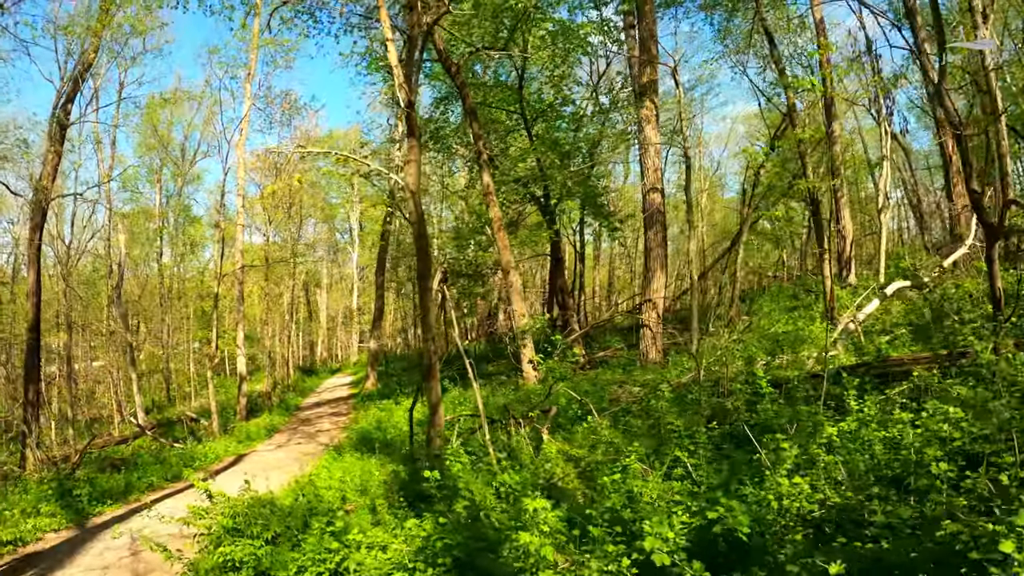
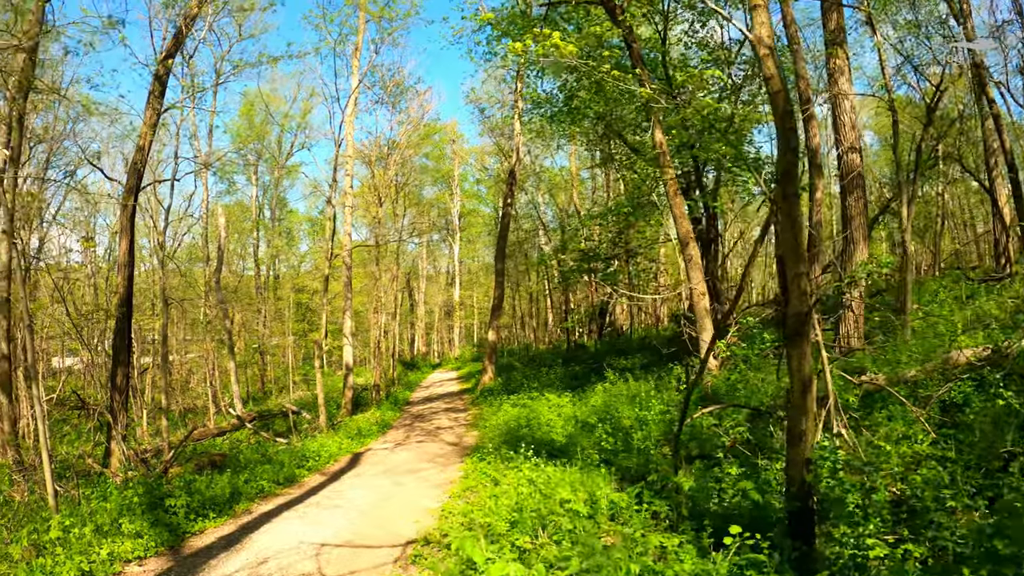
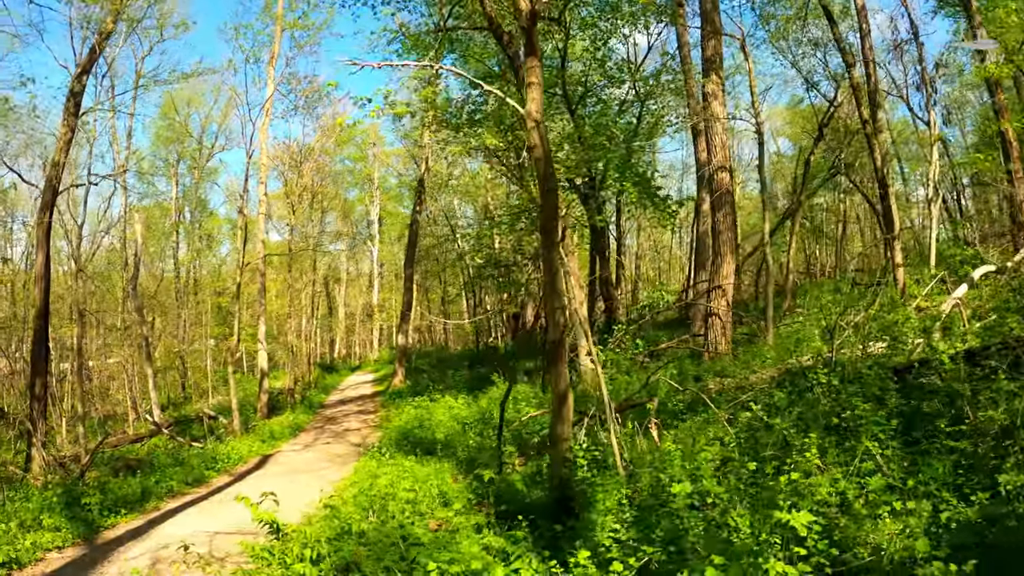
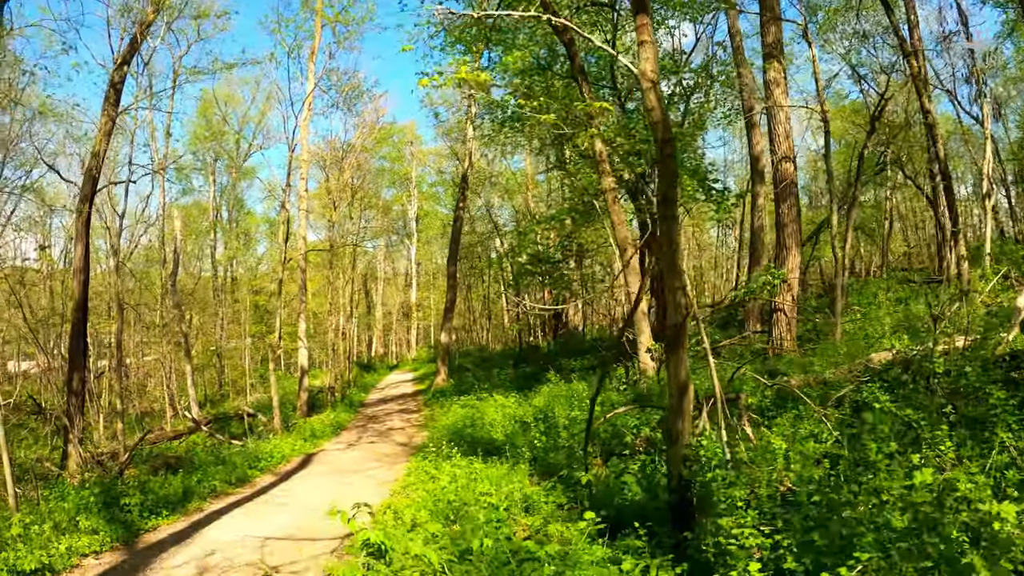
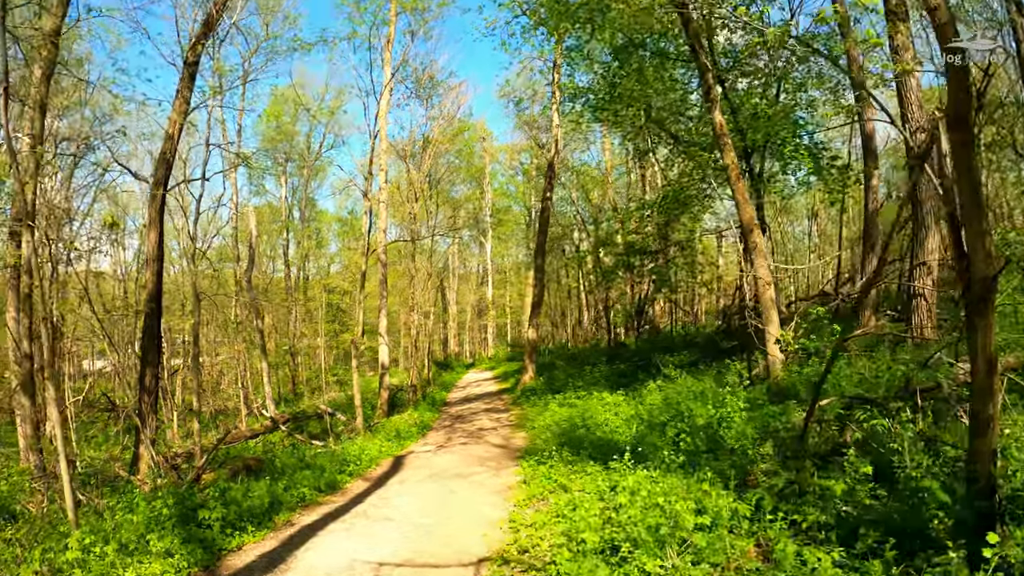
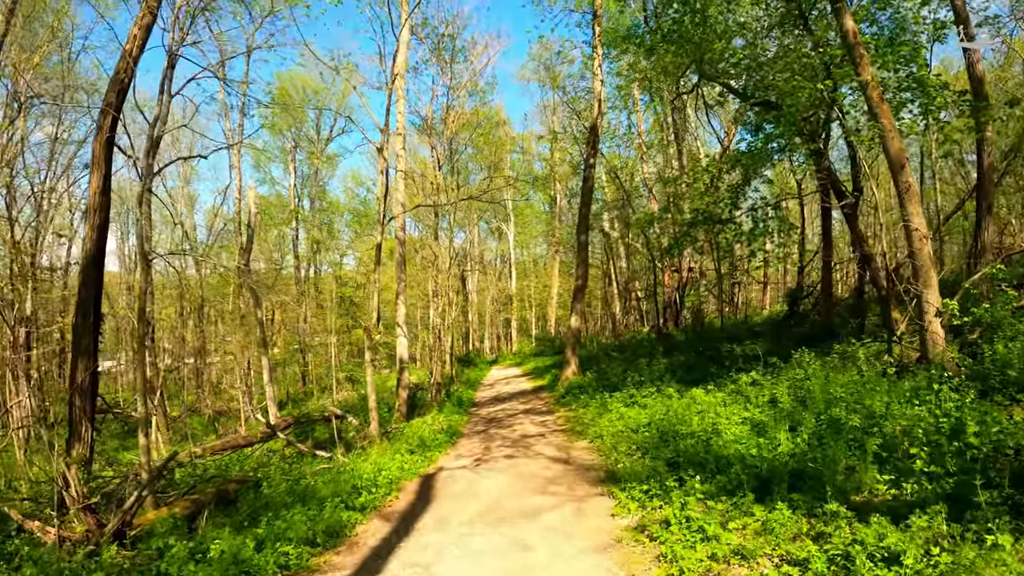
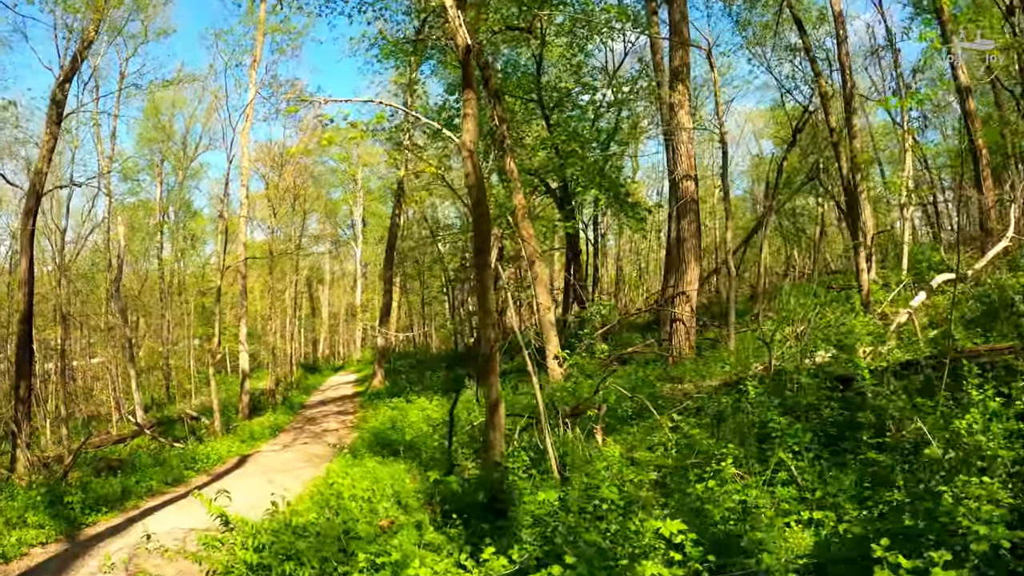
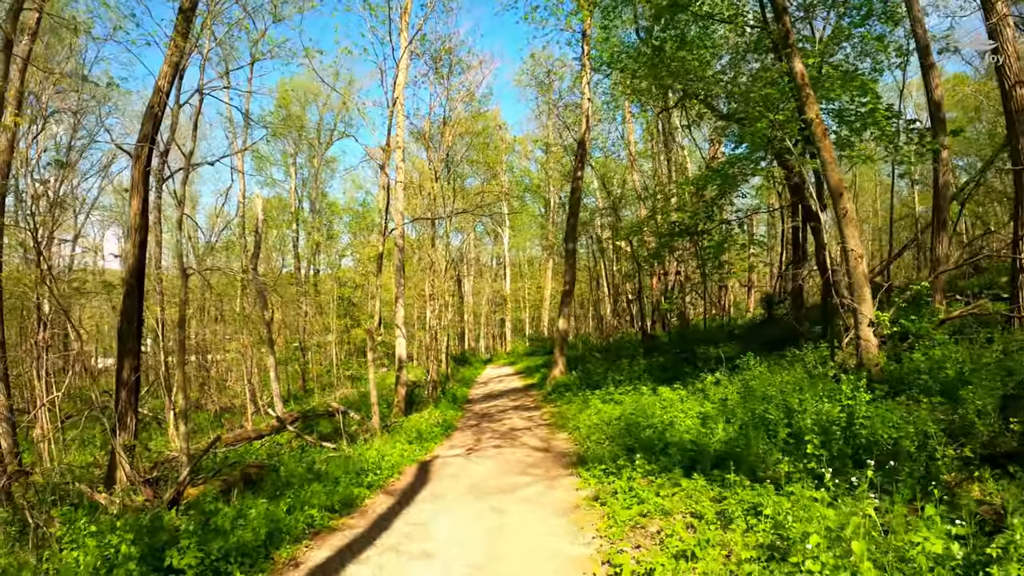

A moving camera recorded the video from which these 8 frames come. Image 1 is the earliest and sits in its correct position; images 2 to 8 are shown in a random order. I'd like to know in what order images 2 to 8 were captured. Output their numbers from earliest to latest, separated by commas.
7, 3, 4, 2, 5, 8, 6
